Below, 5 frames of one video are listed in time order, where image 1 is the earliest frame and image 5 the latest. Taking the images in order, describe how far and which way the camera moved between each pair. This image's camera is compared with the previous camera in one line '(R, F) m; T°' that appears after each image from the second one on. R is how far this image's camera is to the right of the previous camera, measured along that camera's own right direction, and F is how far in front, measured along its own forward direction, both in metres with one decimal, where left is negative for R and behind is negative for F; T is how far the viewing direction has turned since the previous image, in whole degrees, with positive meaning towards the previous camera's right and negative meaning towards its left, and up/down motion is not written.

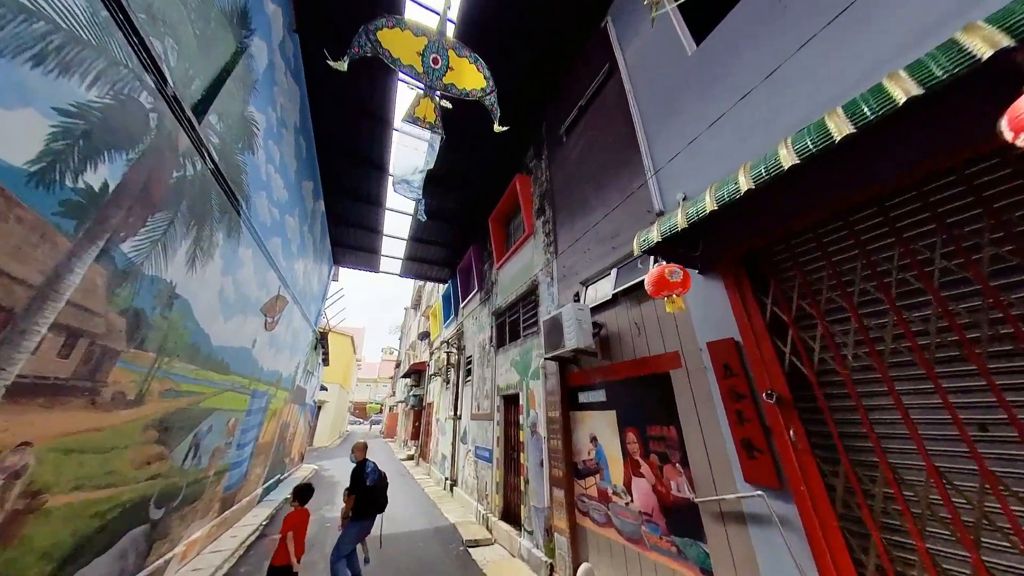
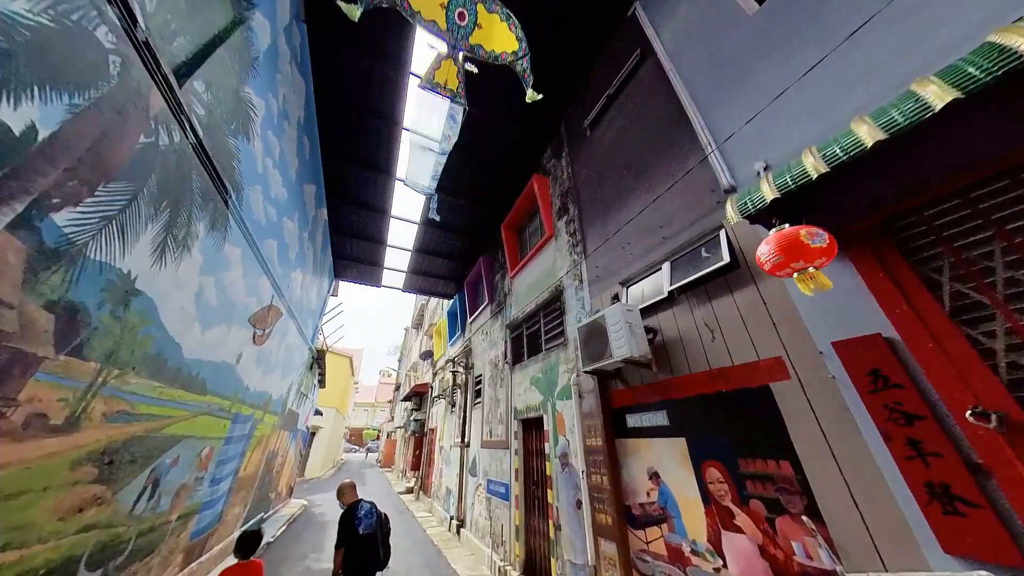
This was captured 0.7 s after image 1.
(-0.4, +0.7) m; 0°
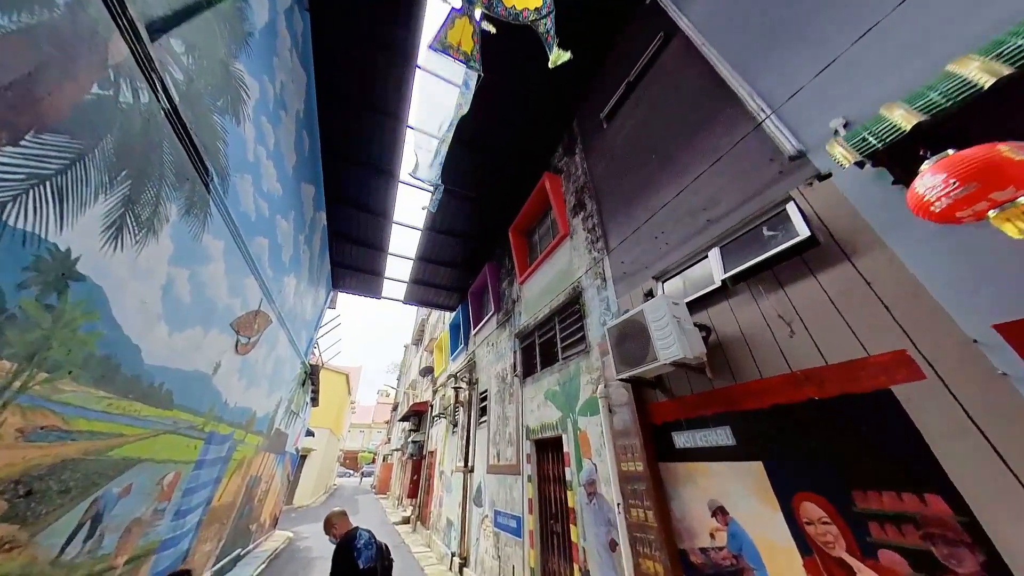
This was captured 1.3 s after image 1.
(-0.2, +0.5) m; 0°
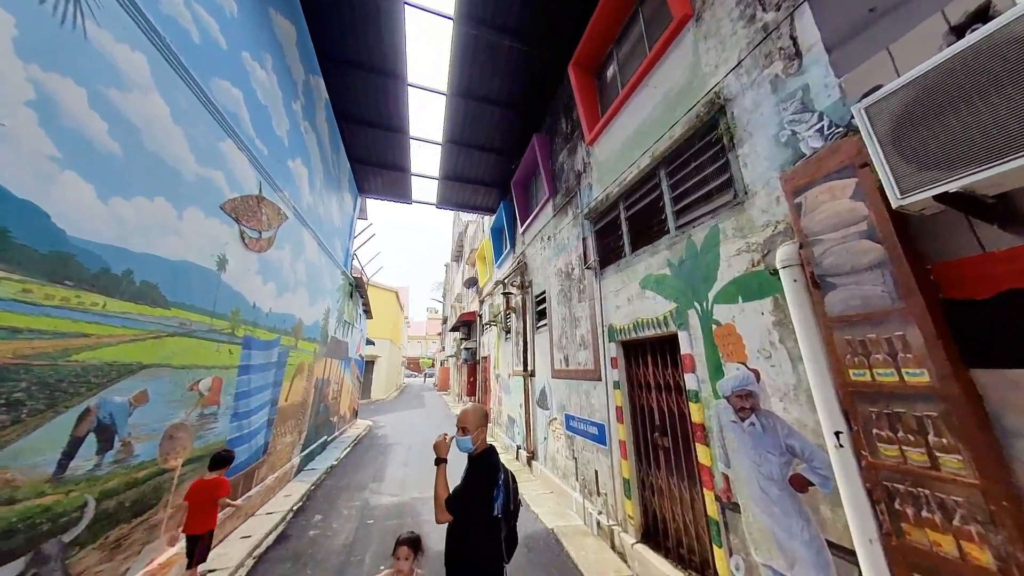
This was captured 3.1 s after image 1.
(-0.6, +1.4) m; -8°
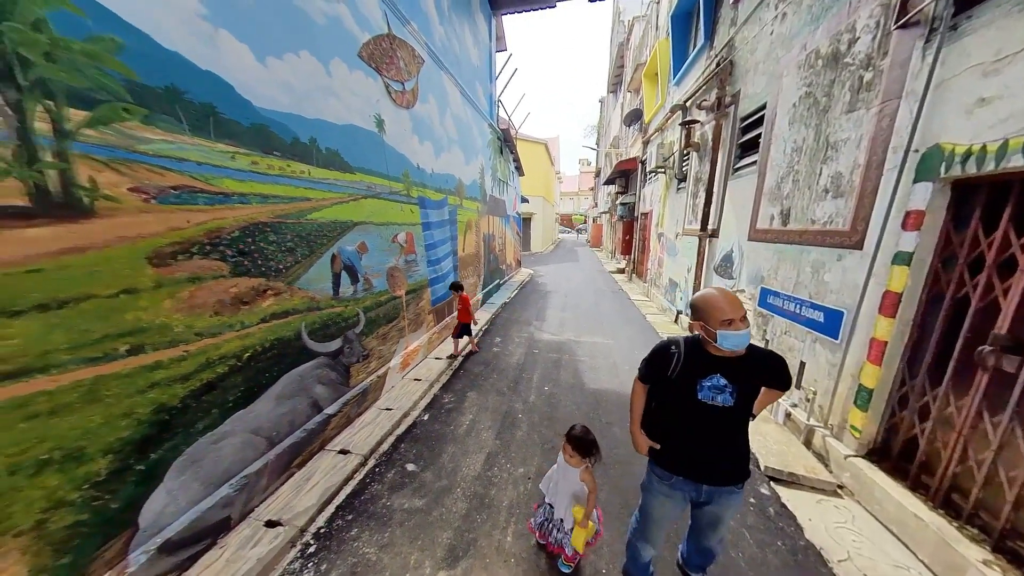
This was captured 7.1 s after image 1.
(-0.2, +0.7) m; -31°
